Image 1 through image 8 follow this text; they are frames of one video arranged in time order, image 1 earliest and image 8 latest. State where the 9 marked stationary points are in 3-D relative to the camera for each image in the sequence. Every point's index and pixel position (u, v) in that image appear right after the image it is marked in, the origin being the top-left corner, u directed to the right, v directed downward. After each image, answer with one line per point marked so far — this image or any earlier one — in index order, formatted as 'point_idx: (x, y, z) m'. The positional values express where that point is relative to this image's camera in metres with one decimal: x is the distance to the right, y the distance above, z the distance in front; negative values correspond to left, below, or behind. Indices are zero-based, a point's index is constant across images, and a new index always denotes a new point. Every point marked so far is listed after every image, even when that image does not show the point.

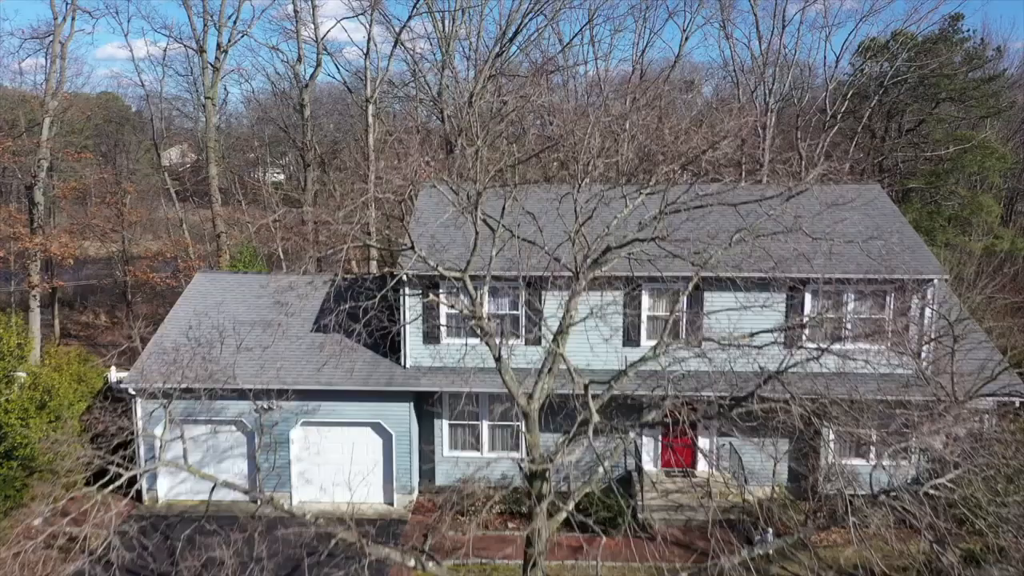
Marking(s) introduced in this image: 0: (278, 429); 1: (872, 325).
0: (-3.8, -2.3, +11.2) m
1: (+5.8, -0.6, +10.9) m
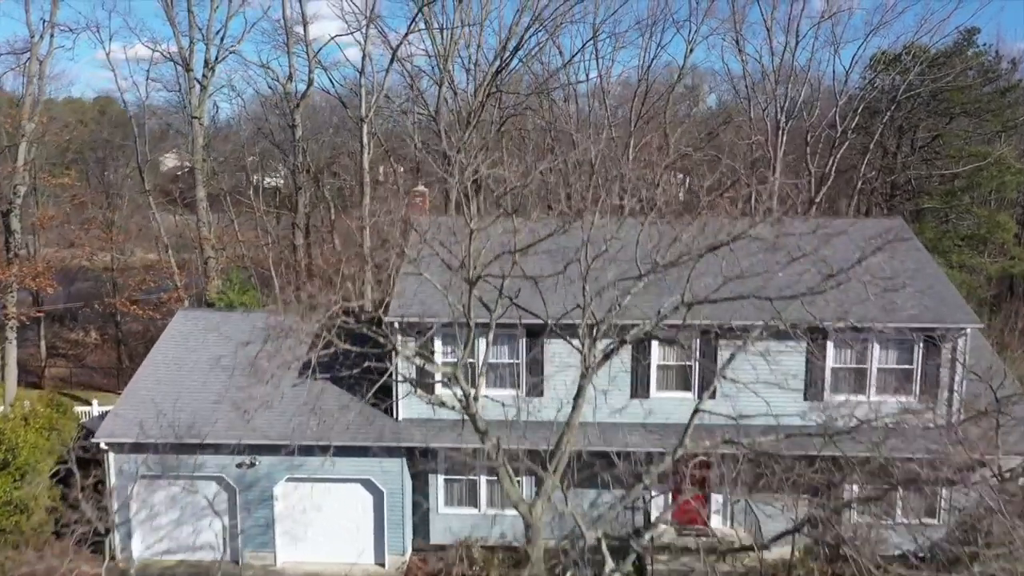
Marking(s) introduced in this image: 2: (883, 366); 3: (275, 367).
0: (-3.9, -3.0, +10.5) m
1: (+5.8, -1.3, +10.2) m
2: (+5.6, -1.2, +10.2) m
3: (-4.0, -1.3, +11.4) m
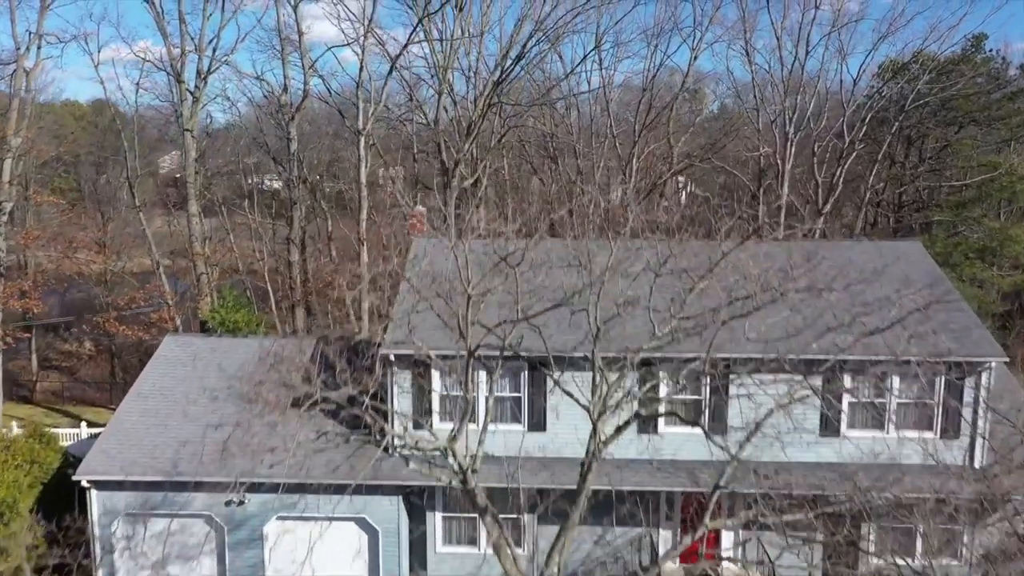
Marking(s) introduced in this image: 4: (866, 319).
0: (-3.8, -3.5, +10.0) m
1: (+5.8, -1.7, +9.7) m
2: (+5.6, -1.6, +9.7) m
3: (-4.0, -1.7, +10.9) m
4: (+5.2, -0.5, +10.0) m
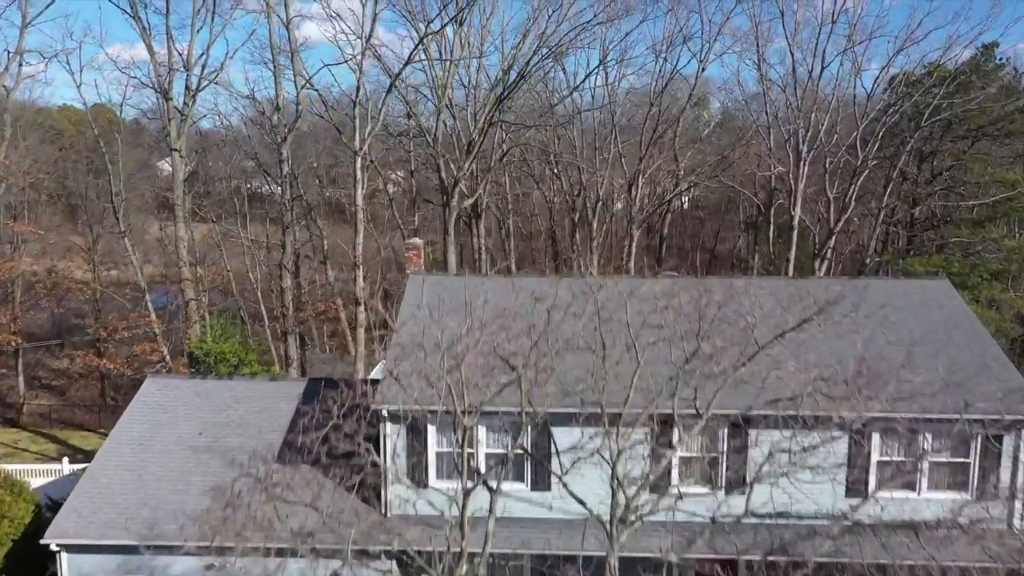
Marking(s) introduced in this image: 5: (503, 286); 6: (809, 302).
0: (-3.8, -4.1, +9.3) m
1: (+5.8, -2.4, +9.0) m
2: (+5.6, -2.3, +9.0) m
3: (-3.9, -2.4, +10.2) m
4: (+5.3, -1.1, +9.3) m
5: (-0.1, 0.0, +11.0) m
6: (+4.6, -0.2, +10.5) m
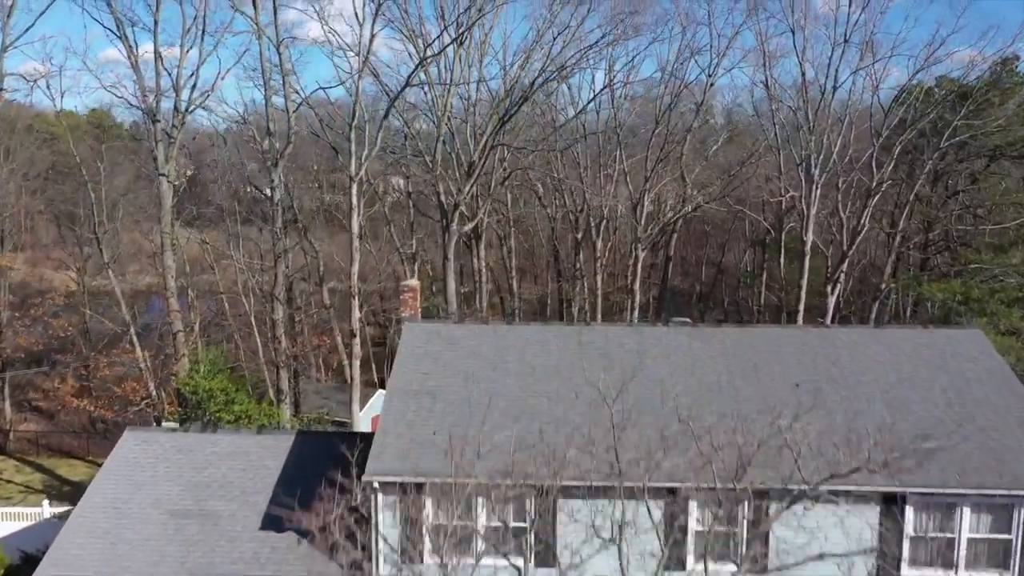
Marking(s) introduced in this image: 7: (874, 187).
0: (-3.8, -4.9, +8.6) m
1: (+5.9, -3.1, +8.3) m
2: (+5.6, -3.0, +8.3) m
3: (-3.9, -3.1, +9.6) m
4: (+5.3, -1.9, +8.6) m
5: (-0.1, -0.7, +10.3) m
6: (+4.6, -1.0, +9.8) m
7: (+10.7, +3.0, +20.0) m
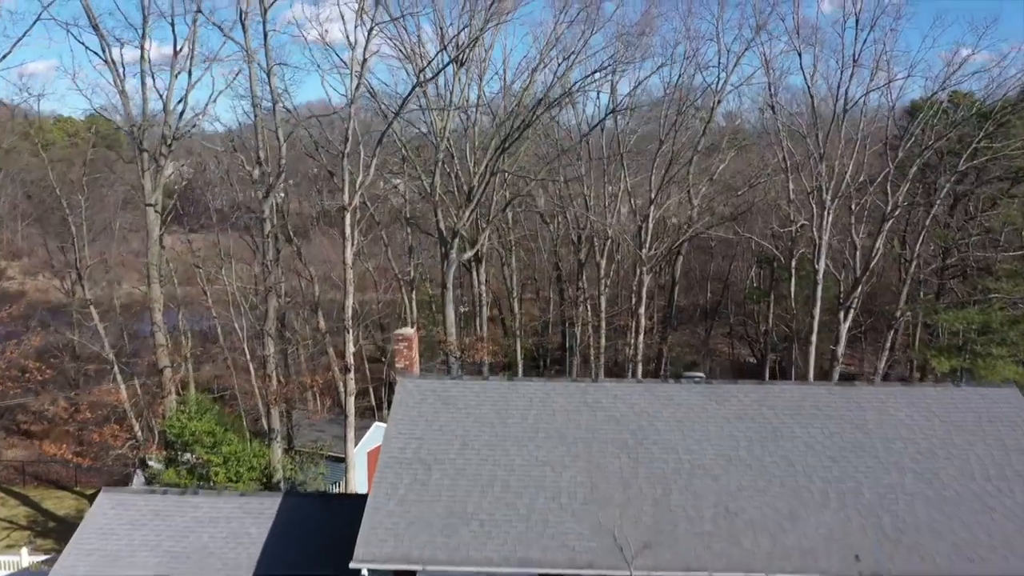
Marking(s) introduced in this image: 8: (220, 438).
0: (-3.8, -5.6, +7.9) m
1: (+5.9, -3.9, +7.6) m
2: (+5.7, -3.8, +7.6) m
3: (-3.9, -3.9, +8.9) m
4: (+5.3, -2.6, +7.9) m
5: (-0.1, -1.5, +9.6) m
6: (+4.6, -1.7, +9.1) m
7: (+10.7, +2.2, +19.3) m
8: (-6.2, -3.2, +14.4) m
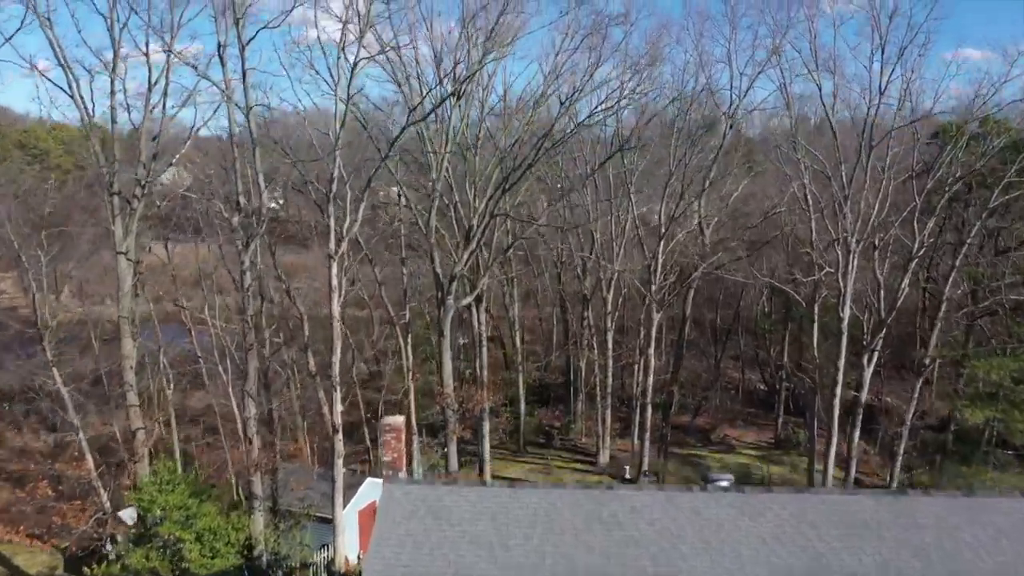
0: (-3.8, -6.8, +6.7) m
1: (+5.9, -5.1, +6.3) m
2: (+5.7, -5.0, +6.4) m
3: (-3.9, -5.1, +7.7) m
4: (+5.3, -3.8, +6.7) m
5: (-0.1, -2.7, +8.4) m
6: (+4.7, -2.9, +7.9) m
7: (+10.7, +1.0, +18.1) m
8: (-6.1, -4.3, +13.1) m
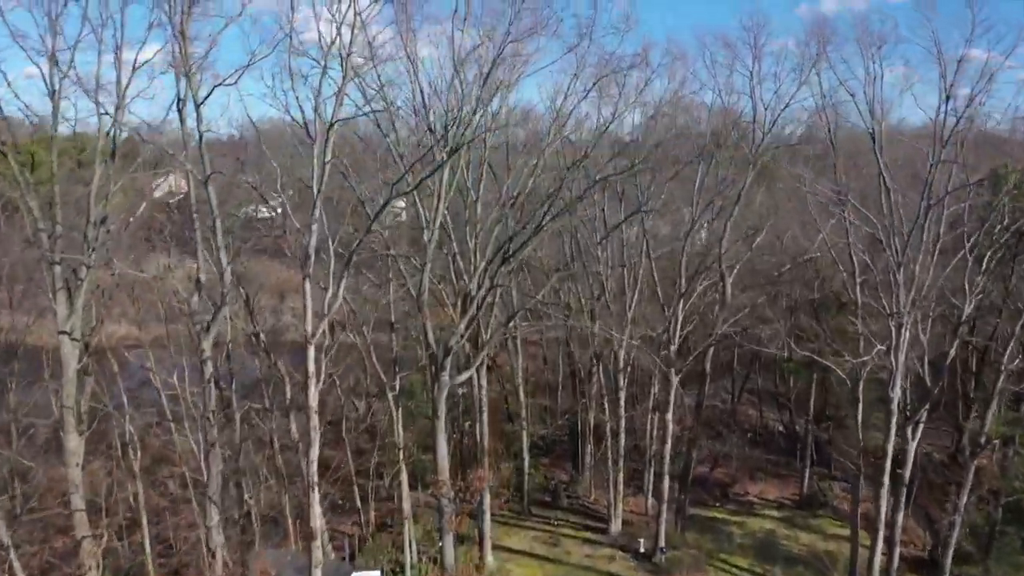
0: (-3.7, -8.4, +4.7) m
1: (+5.9, -6.7, +4.4) m
2: (+5.7, -6.6, +4.4) m
3: (-3.8, -6.7, +5.7) m
4: (+5.4, -5.4, +4.7) m
5: (0.0, -4.3, +6.5) m
6: (+4.7, -4.5, +5.9) m
7: (+10.8, -0.6, +16.1) m
8: (-6.1, -5.9, +11.2) m
